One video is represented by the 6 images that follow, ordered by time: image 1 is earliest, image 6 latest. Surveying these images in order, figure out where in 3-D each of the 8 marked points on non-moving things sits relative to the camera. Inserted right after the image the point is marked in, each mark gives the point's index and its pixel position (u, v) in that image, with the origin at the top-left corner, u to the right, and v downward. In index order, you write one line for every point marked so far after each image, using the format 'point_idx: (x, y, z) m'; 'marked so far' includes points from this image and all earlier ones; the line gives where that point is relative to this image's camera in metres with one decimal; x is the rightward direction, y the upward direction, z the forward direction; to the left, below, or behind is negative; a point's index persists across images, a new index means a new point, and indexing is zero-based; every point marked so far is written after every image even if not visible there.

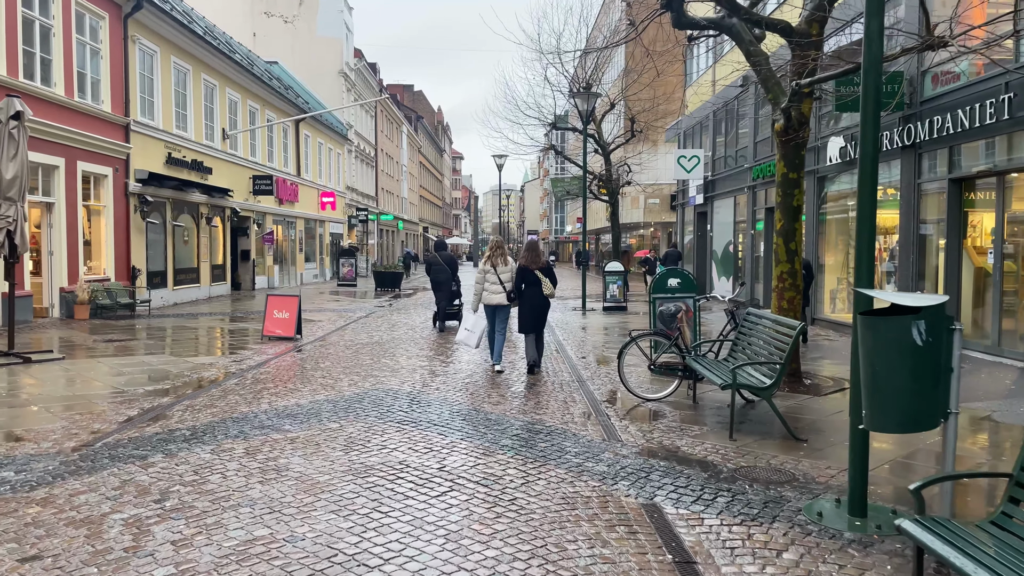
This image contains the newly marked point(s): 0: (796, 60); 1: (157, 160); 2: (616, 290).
0: (+2.8, +2.3, +8.0) m
1: (-8.2, +3.0, +18.4) m
2: (+2.4, -0.1, +18.5) m
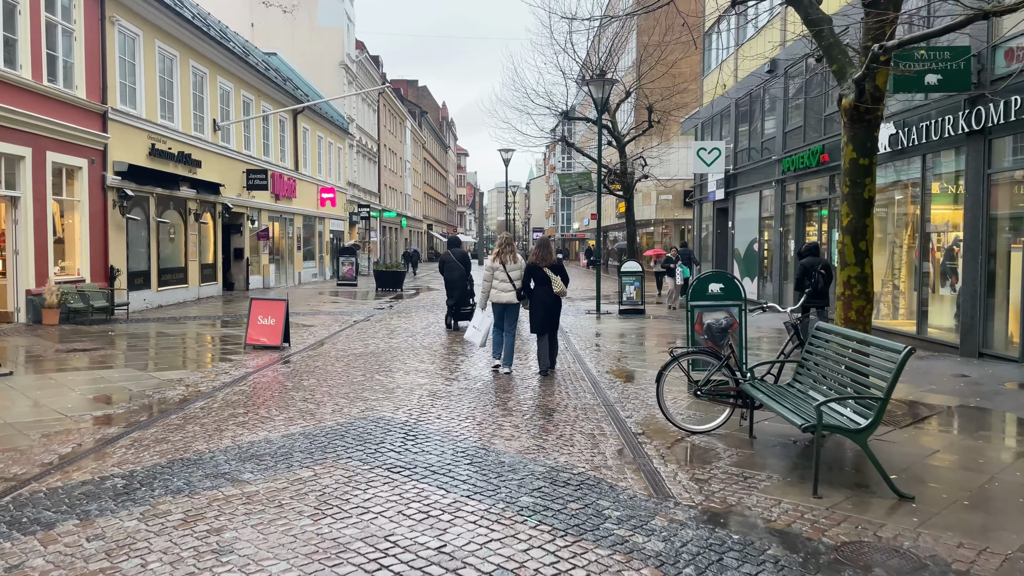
0: (+3.0, +2.2, +6.6) m
1: (-8.0, +2.9, +17.1) m
2: (+2.6, -0.1, +17.2) m
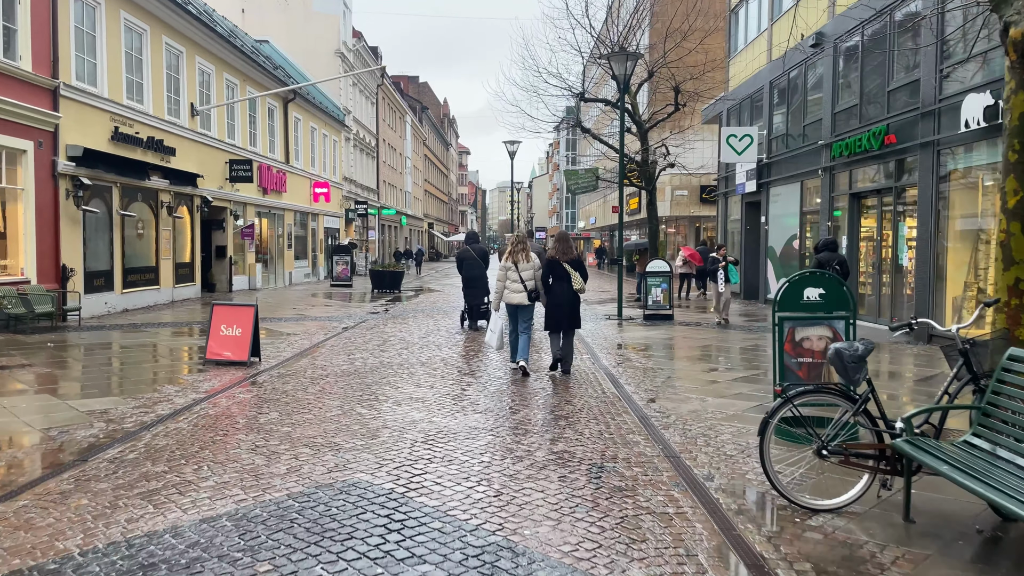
0: (+3.2, +2.2, +4.6) m
1: (-7.8, +2.9, +15.0) m
2: (+2.8, -0.1, +15.2) m
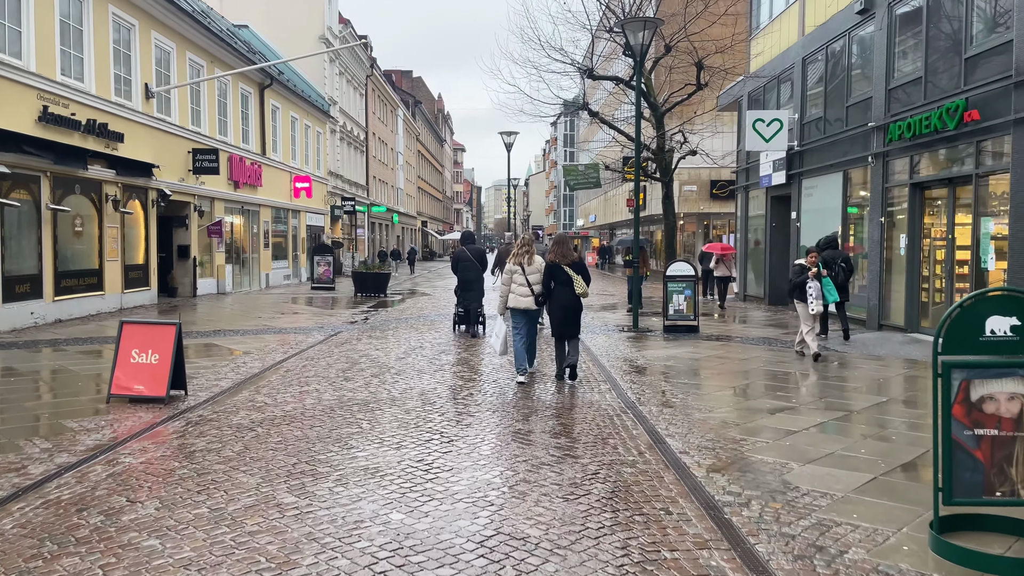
0: (+3.2, +2.0, +2.4) m
1: (-7.8, +2.8, +12.8) m
2: (+2.8, -0.2, +13.0) m
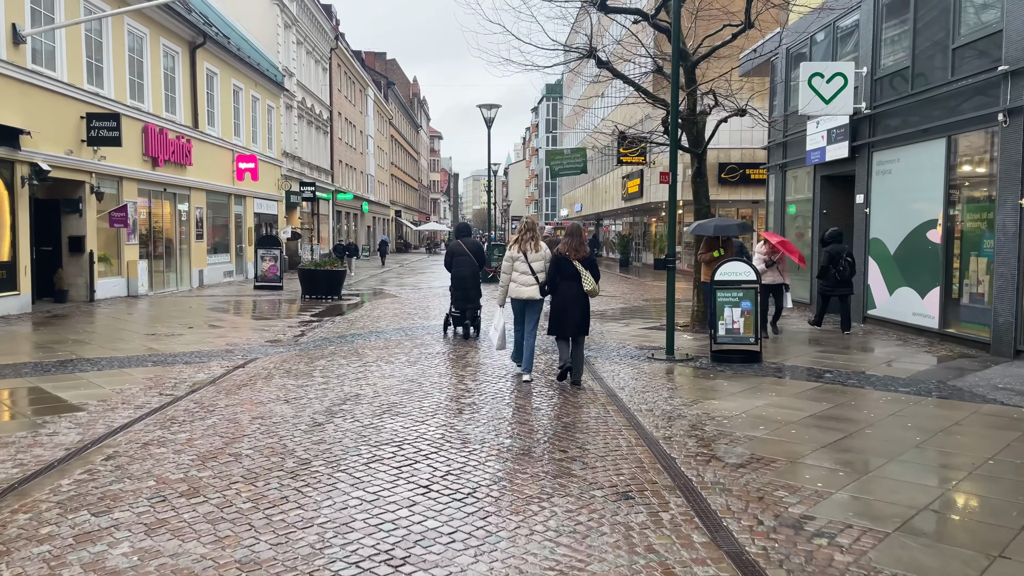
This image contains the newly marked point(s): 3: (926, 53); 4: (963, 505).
0: (+3.3, +1.8, -1.4) m
1: (-8.0, +2.6, +8.7) m
2: (+2.6, -0.4, +9.2) m
3: (+5.7, +3.2, +11.0) m
4: (+2.5, -1.2, +4.4) m
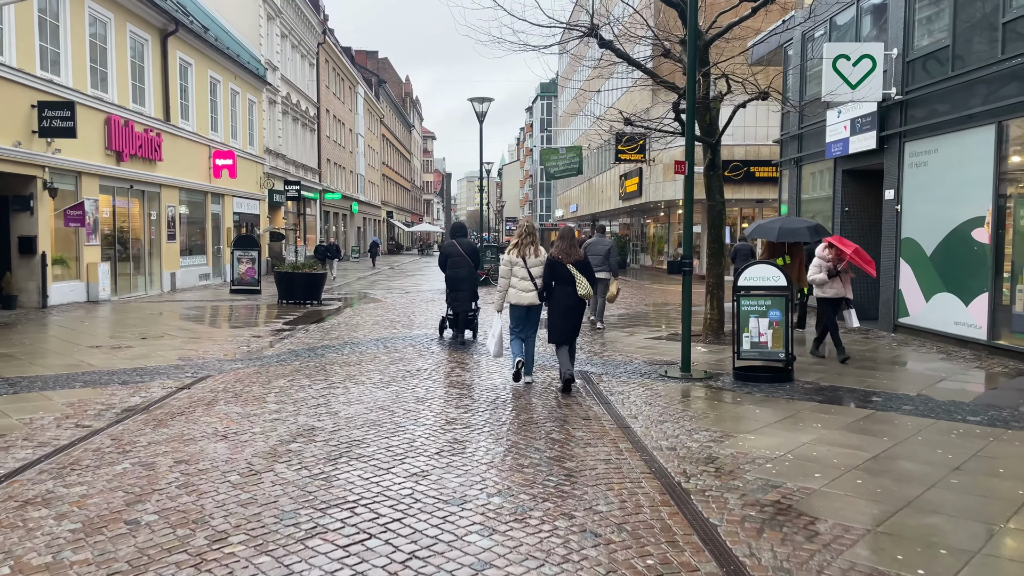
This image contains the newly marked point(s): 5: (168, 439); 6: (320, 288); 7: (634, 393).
0: (+3.3, +1.7, -2.7) m
1: (-8.1, +2.6, +7.3) m
2: (+2.5, -0.4, +7.9) m
3: (+5.6, +3.2, +9.8) m
4: (+2.4, -1.3, +3.1) m
5: (-2.4, -1.1, +5.6) m
6: (-4.3, 0.0, +18.1) m
7: (+1.2, -1.1, +7.3) m
